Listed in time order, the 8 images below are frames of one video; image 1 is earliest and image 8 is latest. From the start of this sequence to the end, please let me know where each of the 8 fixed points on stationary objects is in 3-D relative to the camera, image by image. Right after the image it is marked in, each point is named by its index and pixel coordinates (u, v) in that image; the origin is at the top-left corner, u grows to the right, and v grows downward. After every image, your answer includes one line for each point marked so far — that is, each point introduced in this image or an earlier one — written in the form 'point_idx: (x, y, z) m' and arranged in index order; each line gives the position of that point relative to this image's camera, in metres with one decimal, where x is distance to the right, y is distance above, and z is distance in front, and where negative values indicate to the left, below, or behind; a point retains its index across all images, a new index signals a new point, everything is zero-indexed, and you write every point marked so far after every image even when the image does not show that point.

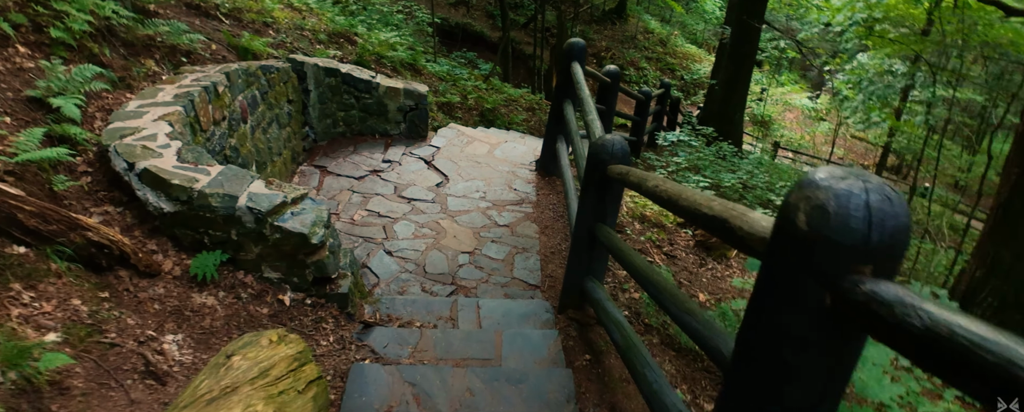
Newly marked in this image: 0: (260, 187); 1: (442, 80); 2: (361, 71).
0: (-1.4, +0.1, +2.8) m
1: (-1.1, +2.0, +8.2) m
2: (-1.5, +1.3, +5.2) m
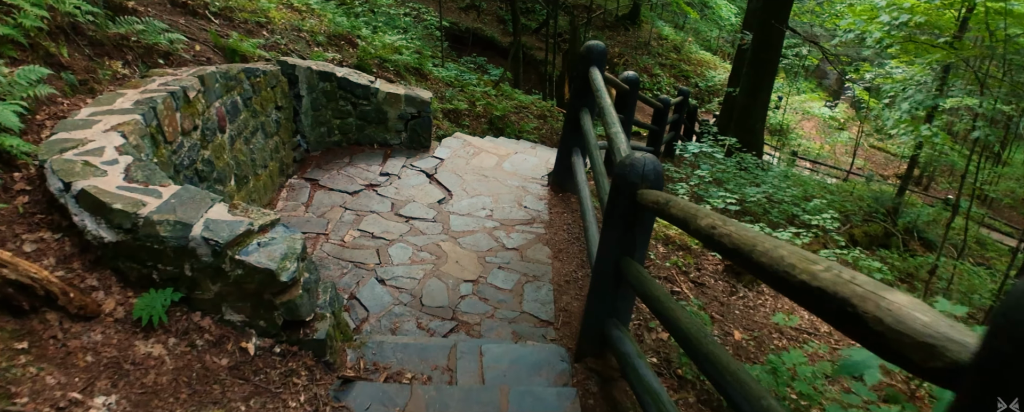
0: (-1.3, 0.0, +2.3) m
1: (-0.9, +1.8, +7.8) m
2: (-1.4, +1.2, +4.8) m
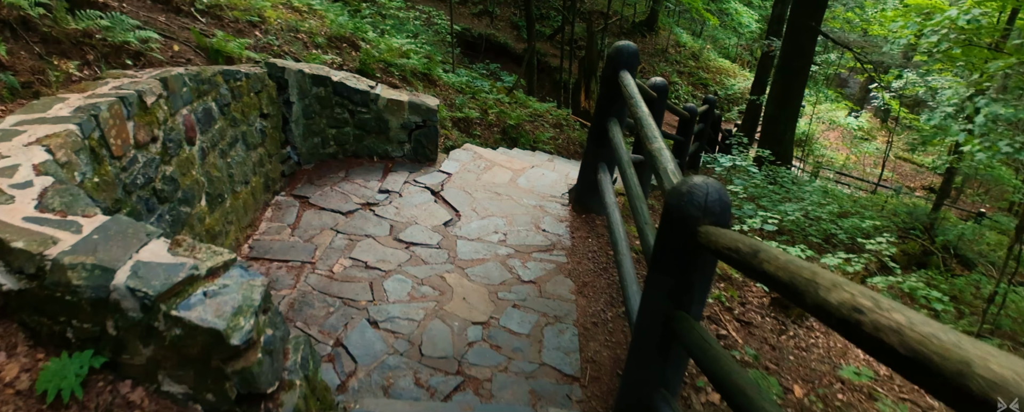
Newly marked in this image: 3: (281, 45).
0: (-1.2, -0.2, +1.8) m
1: (-0.7, +1.6, +7.2) m
2: (-1.3, +1.0, +4.3) m
3: (-2.2, +1.5, +4.9) m
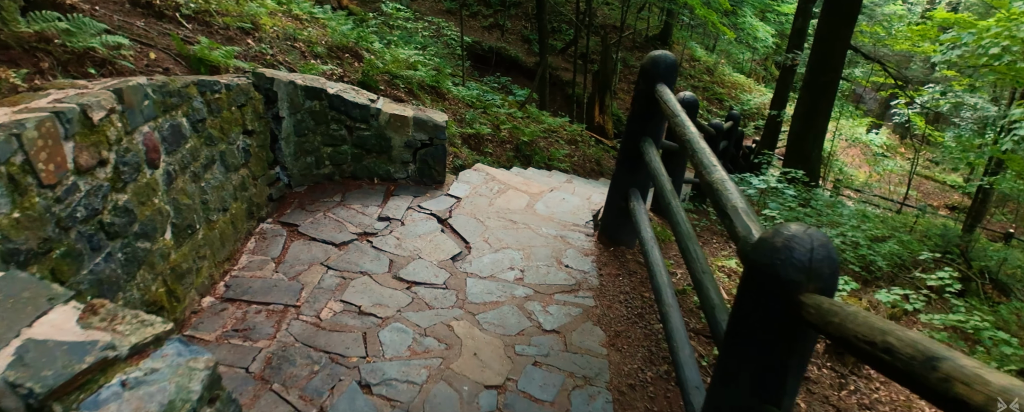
0: (-1.1, -0.3, +1.3) m
1: (-0.5, +1.3, +6.8) m
2: (-1.1, +0.8, +3.8) m
3: (-2.1, +1.3, +4.5) m
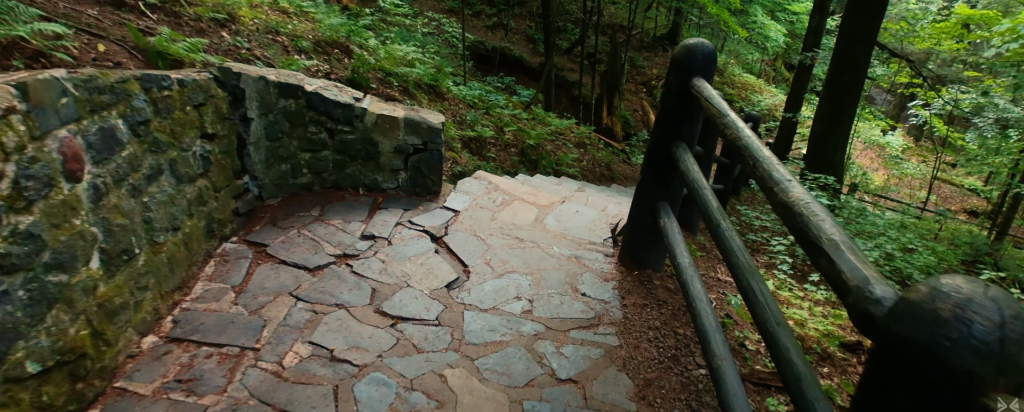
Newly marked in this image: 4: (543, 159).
0: (-1.1, -0.4, +0.9) m
1: (-0.5, +1.2, +6.3) m
2: (-1.1, +0.7, +3.3) m
3: (-2.0, +1.2, +4.0) m
4: (+0.4, +0.5, +5.9) m
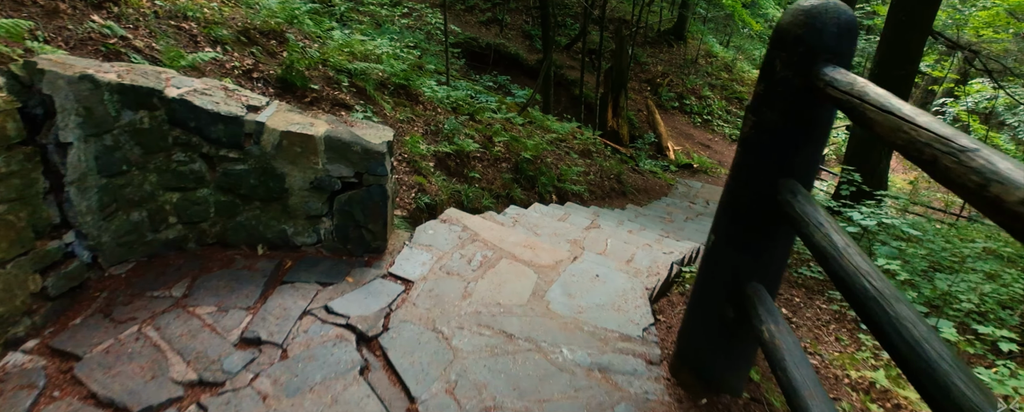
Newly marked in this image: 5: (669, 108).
0: (-1.2, -0.7, -0.3) m
1: (-0.6, +0.9, +5.1) m
2: (-1.2, +0.5, +2.2) m
3: (-2.1, +0.9, +2.9) m
4: (+0.3, +0.3, +4.8) m
5: (+3.9, +2.5, +13.2) m
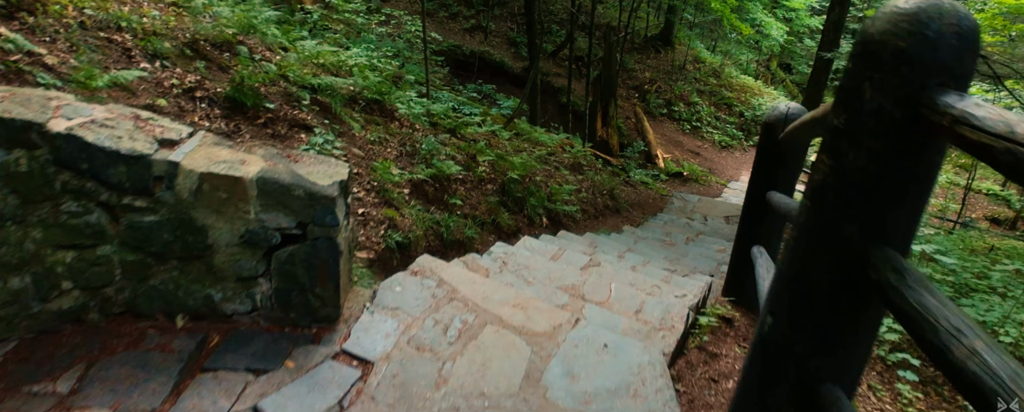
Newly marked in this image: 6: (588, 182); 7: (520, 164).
0: (-1.2, -0.8, -0.8) m
1: (-0.7, +0.7, +4.7) m
2: (-1.2, +0.3, +1.7) m
3: (-2.2, +0.7, +2.4) m
4: (+0.2, +0.1, +4.4) m
5: (+3.6, +2.2, +12.9) m
6: (+0.9, +0.3, +6.1) m
7: (+0.1, +0.4, +4.6) m
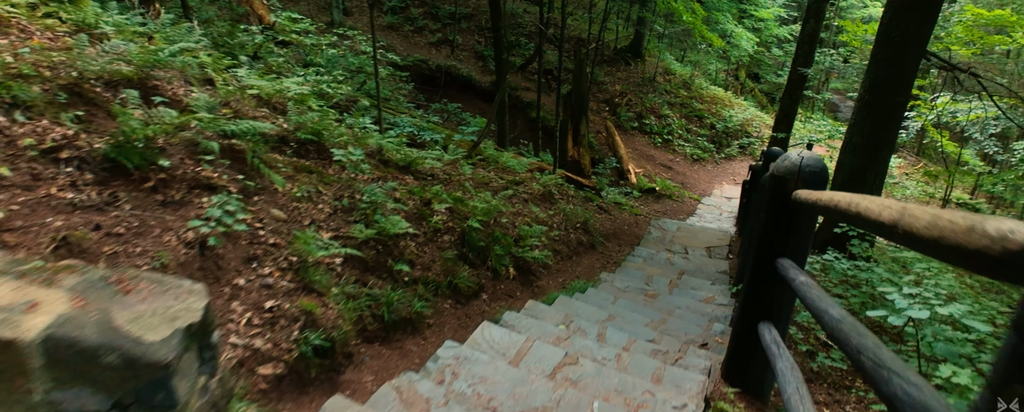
0: (-1.2, -1.1, -1.4) m
1: (-1.0, +0.3, +4.2) m
2: (-1.4, -0.1, +1.1) m
3: (-2.4, +0.3, +1.8) m
4: (-0.1, -0.3, +3.8) m
5: (+2.8, +1.8, +12.6) m
6: (+0.6, -0.1, +5.6) m
7: (-0.2, 0.0, +4.1) m
